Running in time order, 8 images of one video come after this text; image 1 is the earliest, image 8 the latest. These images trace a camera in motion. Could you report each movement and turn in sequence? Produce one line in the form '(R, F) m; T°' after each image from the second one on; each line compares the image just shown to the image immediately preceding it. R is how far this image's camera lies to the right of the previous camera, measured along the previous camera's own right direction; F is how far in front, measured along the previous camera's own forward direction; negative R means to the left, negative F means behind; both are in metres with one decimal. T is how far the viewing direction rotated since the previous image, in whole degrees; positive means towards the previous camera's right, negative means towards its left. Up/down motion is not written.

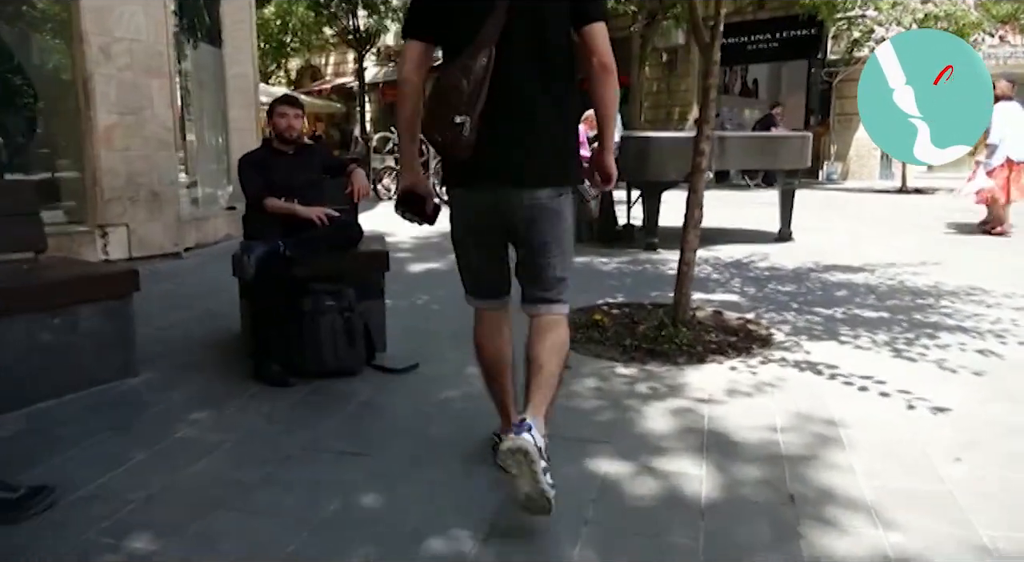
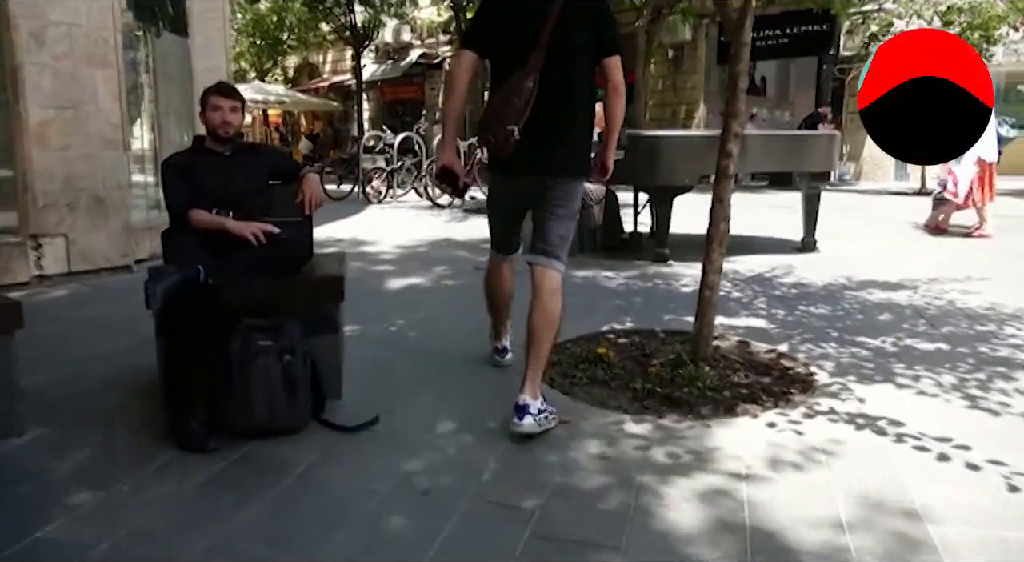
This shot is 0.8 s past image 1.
(+0.1, +1.0) m; 0°
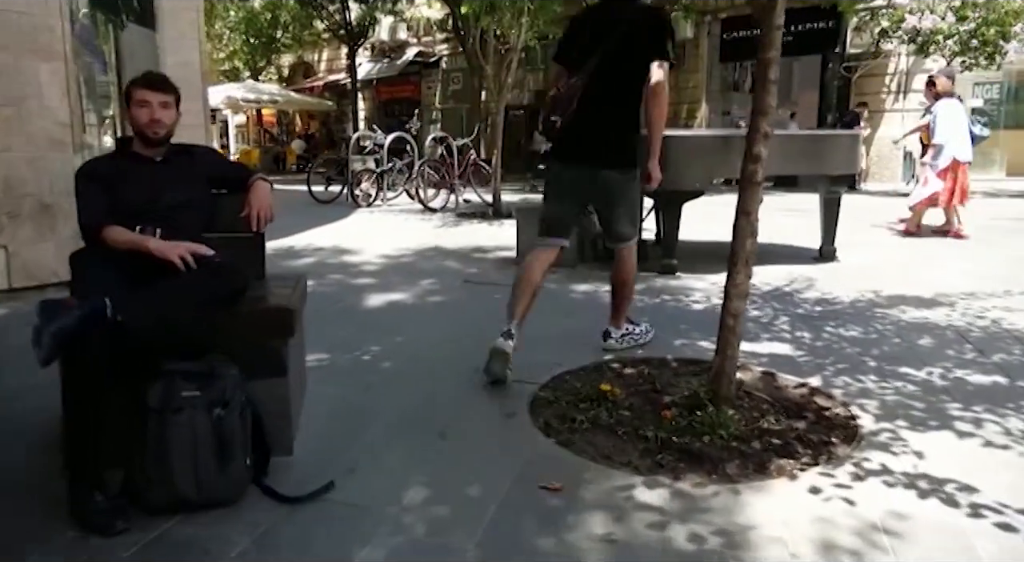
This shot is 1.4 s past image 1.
(+0.1, +0.7) m; 0°
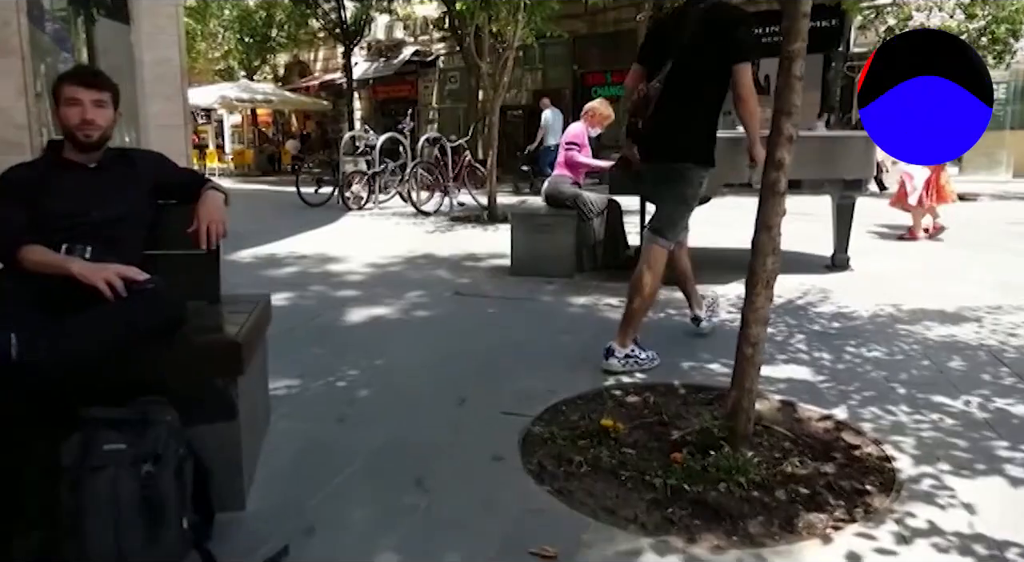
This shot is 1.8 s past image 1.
(0.0, +0.5) m; 0°
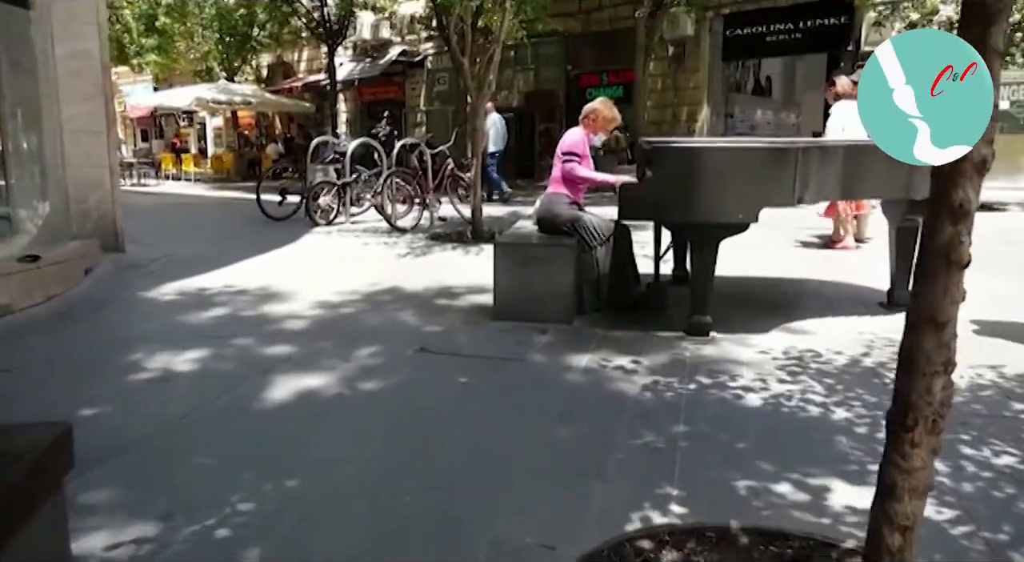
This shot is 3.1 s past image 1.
(+0.1, +1.5) m; +1°
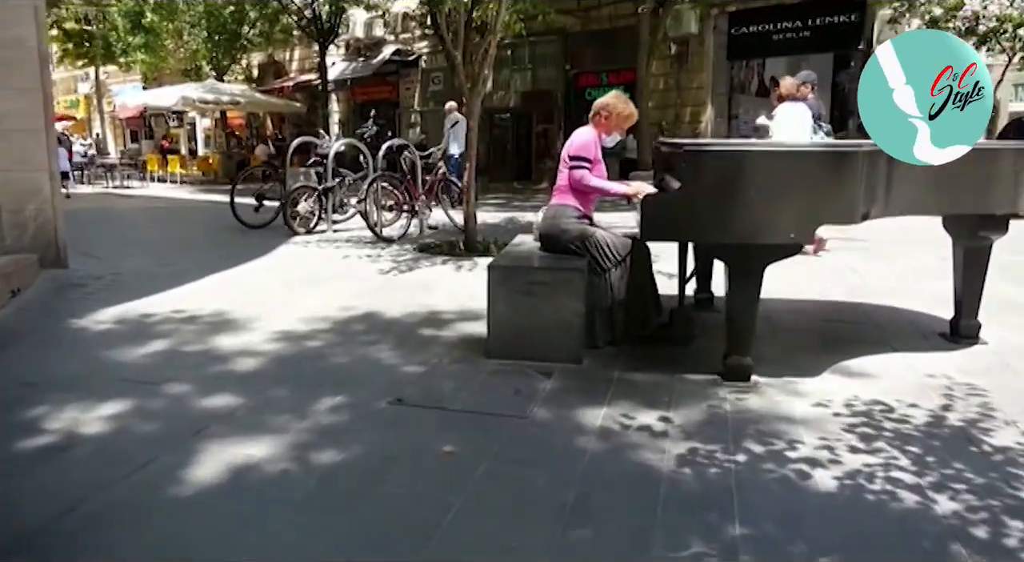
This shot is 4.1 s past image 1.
(0.0, +1.0) m; 0°
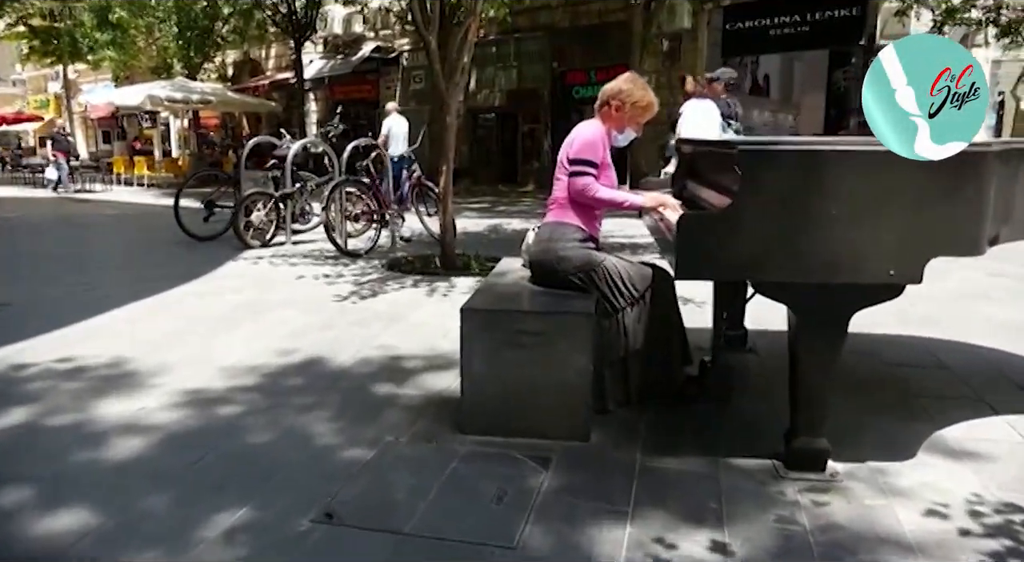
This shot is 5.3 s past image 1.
(0.0, +1.3) m; +1°
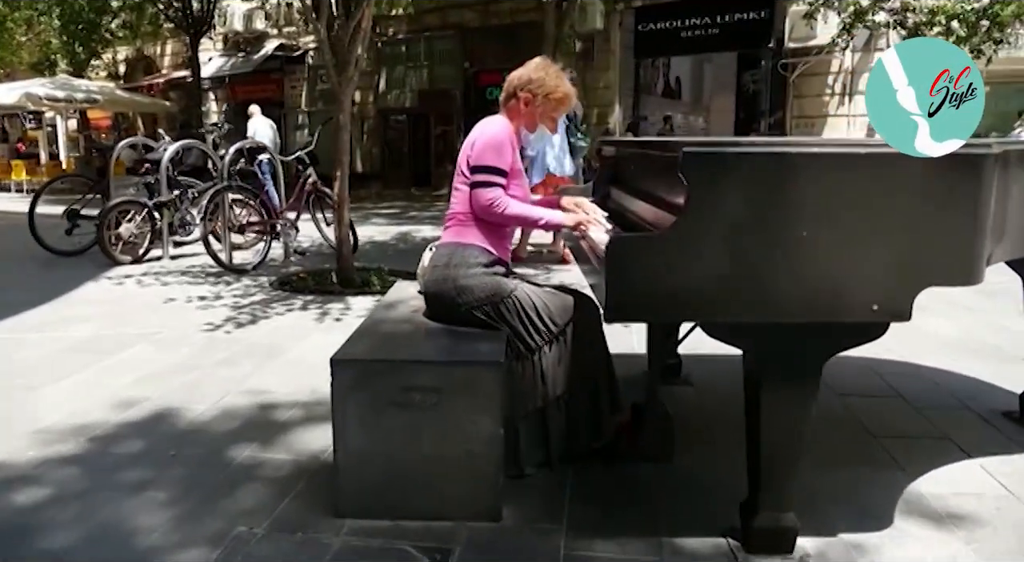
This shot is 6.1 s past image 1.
(+0.1, +0.8) m; +6°
